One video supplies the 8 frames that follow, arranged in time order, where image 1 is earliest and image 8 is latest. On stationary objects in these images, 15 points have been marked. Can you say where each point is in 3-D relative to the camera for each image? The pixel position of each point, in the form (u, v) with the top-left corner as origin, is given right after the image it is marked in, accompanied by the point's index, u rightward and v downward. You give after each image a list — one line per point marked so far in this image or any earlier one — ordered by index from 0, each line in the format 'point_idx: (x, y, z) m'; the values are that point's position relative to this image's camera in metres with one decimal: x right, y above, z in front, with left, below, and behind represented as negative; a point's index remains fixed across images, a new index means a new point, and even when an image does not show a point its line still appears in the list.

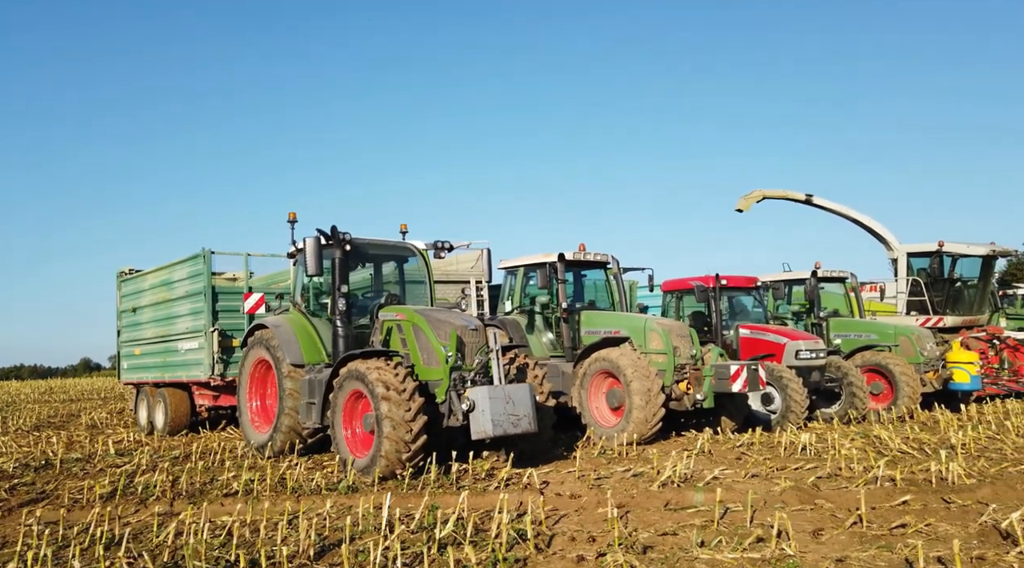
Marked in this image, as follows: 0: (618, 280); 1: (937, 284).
0: (+1.4, +0.1, +11.6) m
1: (+8.3, 0.0, +17.1) m
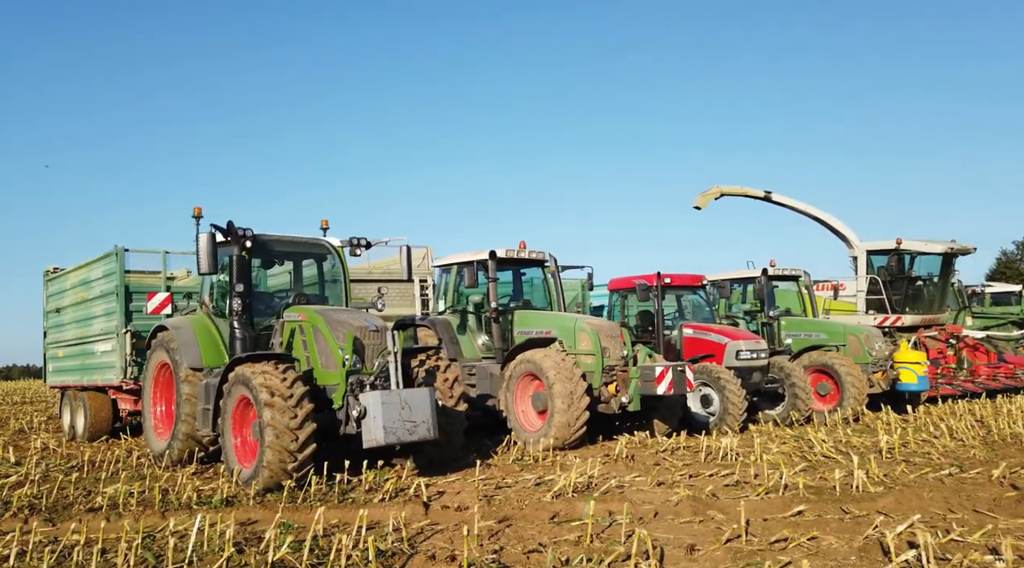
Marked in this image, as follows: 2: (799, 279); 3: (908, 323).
0: (+0.6, +0.1, +11.3) m
1: (+7.4, 0.0, +16.8) m
2: (+4.7, +0.1, +14.3) m
3: (+7.5, -0.8, +16.6) m
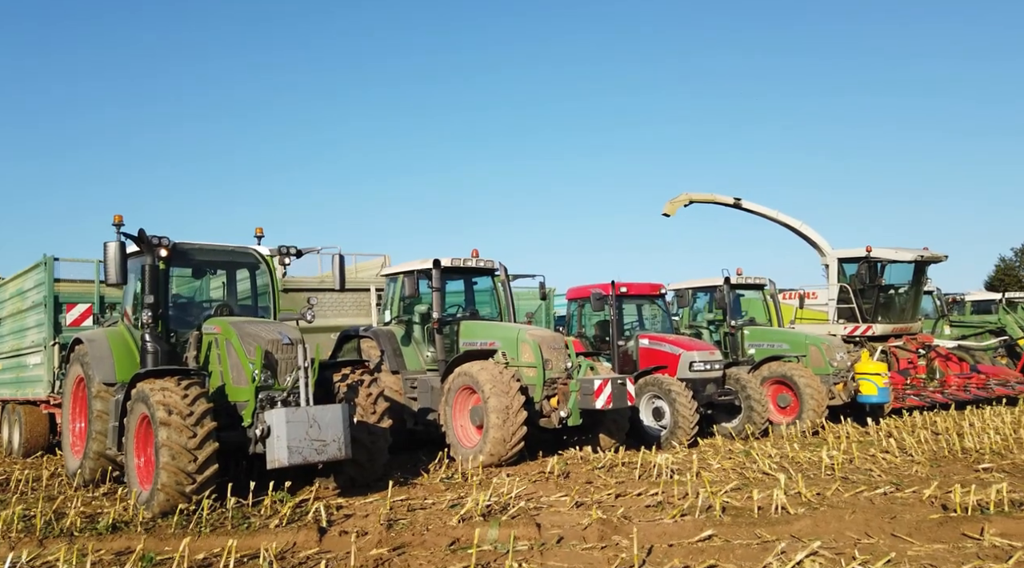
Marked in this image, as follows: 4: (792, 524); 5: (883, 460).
0: (-0.1, 0.0, +11.0) m
1: (+6.7, -0.1, +16.6) m
2: (+4.1, -0.1, +14.1) m
3: (+6.8, -0.9, +16.4) m
4: (+1.6, -1.4, +5.0) m
5: (+3.2, -1.5, +7.7) m
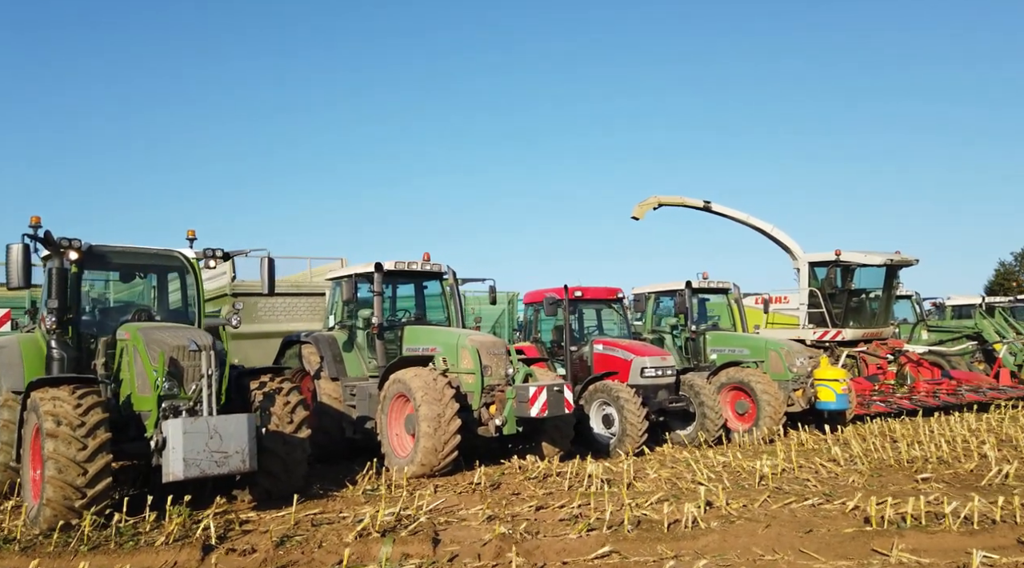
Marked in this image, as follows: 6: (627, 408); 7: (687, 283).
0: (-0.7, -0.1, +10.7) m
1: (+6.1, -0.2, +16.4) m
2: (+3.4, -0.1, +13.8) m
3: (+6.2, -1.0, +16.1) m
4: (+1.0, -1.4, +4.7) m
5: (+2.6, -1.6, +7.4) m
6: (+1.3, -1.4, +9.6) m
7: (+2.6, 0.0, +13.1) m
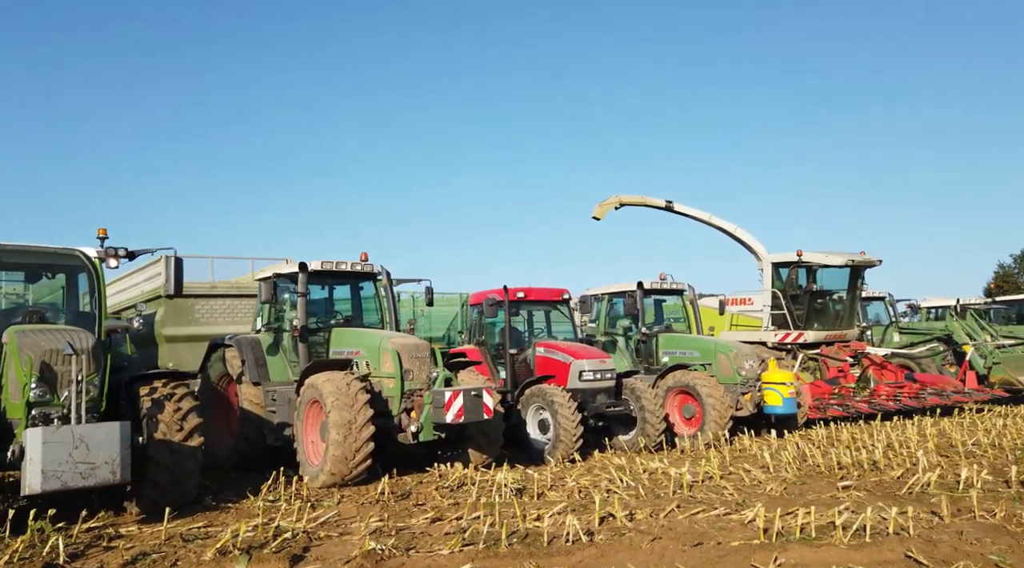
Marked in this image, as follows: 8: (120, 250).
0: (-1.4, -0.1, +10.4) m
1: (+5.3, -0.2, +16.1) m
2: (+2.7, -0.1, +13.5) m
3: (+5.4, -1.0, +15.8) m
4: (+0.3, -1.4, +4.4) m
5: (+1.9, -1.6, +7.1) m
6: (+0.5, -1.4, +9.3) m
7: (+1.9, 0.0, +12.8) m
8: (-3.4, +0.3, +7.6) m
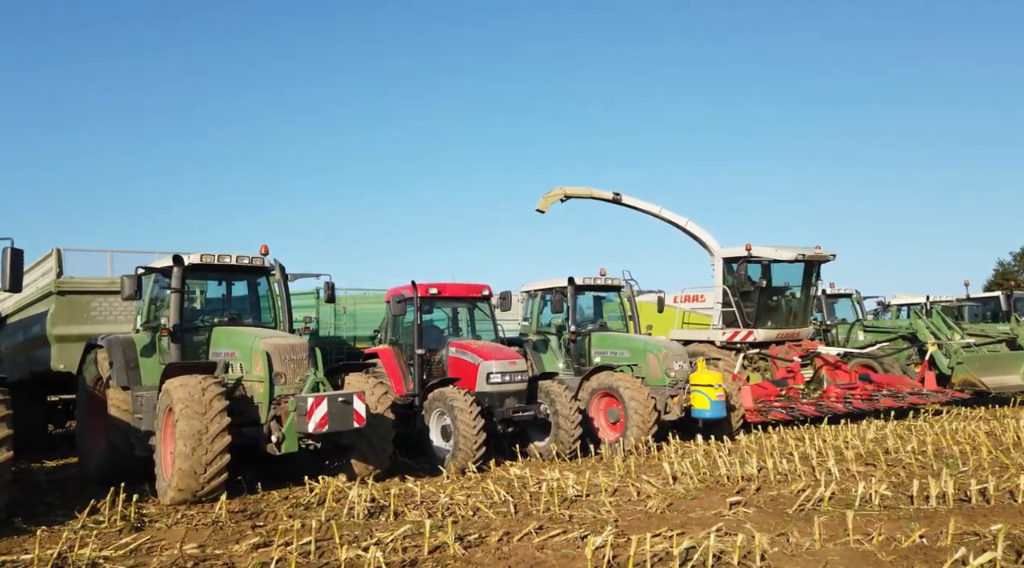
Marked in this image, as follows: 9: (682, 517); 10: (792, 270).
0: (-2.5, -0.1, +9.6) m
1: (+4.2, -0.2, +15.4) m
2: (+1.6, -0.1, +12.8) m
3: (+4.3, -1.0, +15.2) m
4: (-0.7, -1.3, +3.7) m
5: (+0.9, -1.5, +6.4) m
6: (-0.5, -1.3, +8.5) m
7: (+0.8, +0.1, +12.1) m
8: (-4.4, +0.3, +6.9) m
9: (+1.1, -1.4, +5.4) m
10: (+5.0, +0.2, +15.6) m
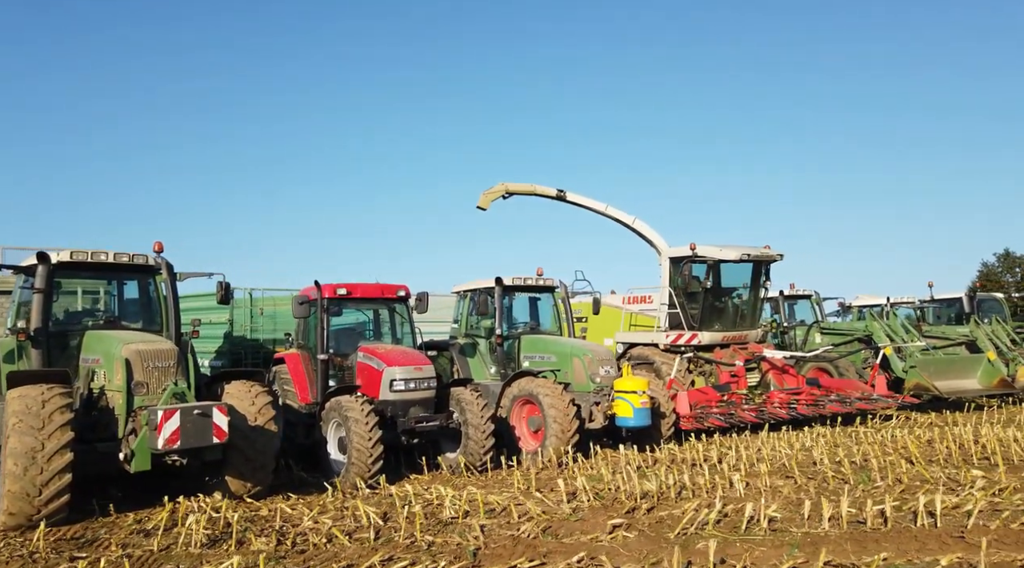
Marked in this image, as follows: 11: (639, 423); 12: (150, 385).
0: (-3.4, -0.1, +8.9) m
1: (+3.1, -0.2, +14.9) m
2: (+0.6, -0.1, +12.2) m
3: (+3.3, -1.0, +14.6) m
4: (-1.5, -1.3, +3.0) m
5: (+0.1, -1.5, +5.8) m
6: (-1.4, -1.3, +7.9) m
7: (-0.2, 0.0, +11.5) m
8: (-5.3, +0.3, +6.1) m
9: (+0.2, -1.4, +4.8) m
10: (+3.9, +0.2, +15.0) m
11: (+1.4, -1.5, +9.4) m
12: (-2.8, -0.8, +6.8) m
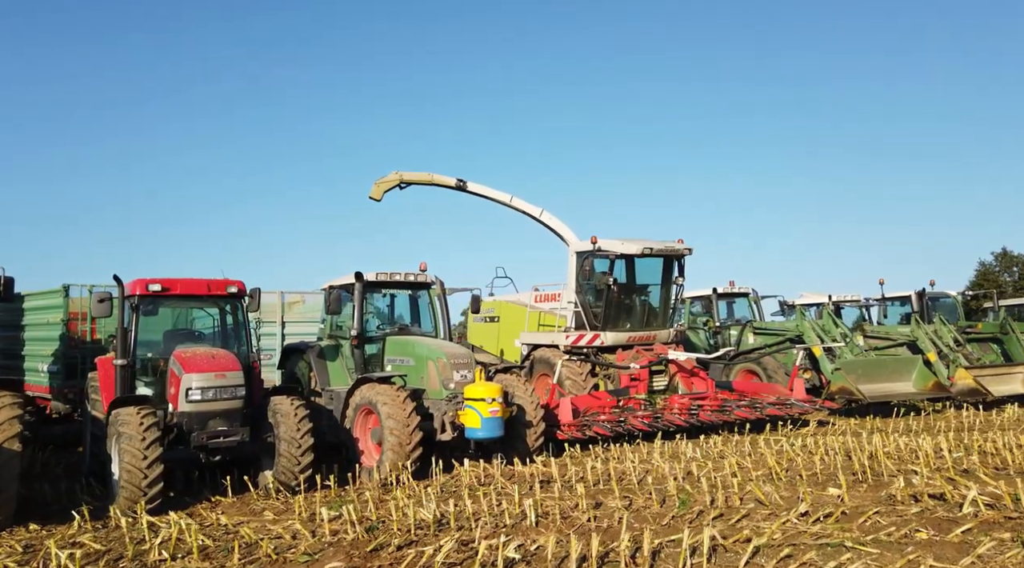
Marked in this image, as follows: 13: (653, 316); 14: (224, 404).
0: (-5.0, 0.0, +7.8) m
1: (+1.4, -0.1, +13.8) m
2: (-1.1, 0.0, +11.1) m
3: (+1.6, -0.9, +13.6) m
4: (-2.9, -1.2, +1.9) m
5: (-1.4, -1.4, +4.7) m
6: (-2.9, -1.2, +6.7) m
7: (-1.8, +0.1, +10.4) m
8: (-6.8, +0.4, +4.9) m
9: (-1.2, -1.3, +3.7) m
10: (+2.2, +0.3, +14.0) m
11: (-0.2, -1.4, +8.3) m
12: (-4.3, -0.7, +5.6) m
13: (+2.3, -0.5, +14.1) m
14: (-2.4, -1.0, +7.4) m
